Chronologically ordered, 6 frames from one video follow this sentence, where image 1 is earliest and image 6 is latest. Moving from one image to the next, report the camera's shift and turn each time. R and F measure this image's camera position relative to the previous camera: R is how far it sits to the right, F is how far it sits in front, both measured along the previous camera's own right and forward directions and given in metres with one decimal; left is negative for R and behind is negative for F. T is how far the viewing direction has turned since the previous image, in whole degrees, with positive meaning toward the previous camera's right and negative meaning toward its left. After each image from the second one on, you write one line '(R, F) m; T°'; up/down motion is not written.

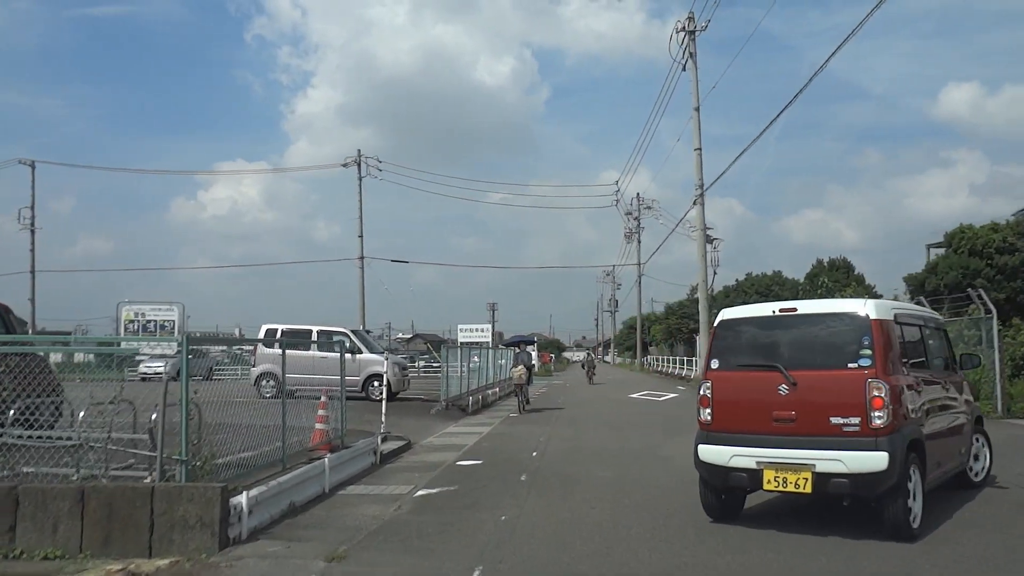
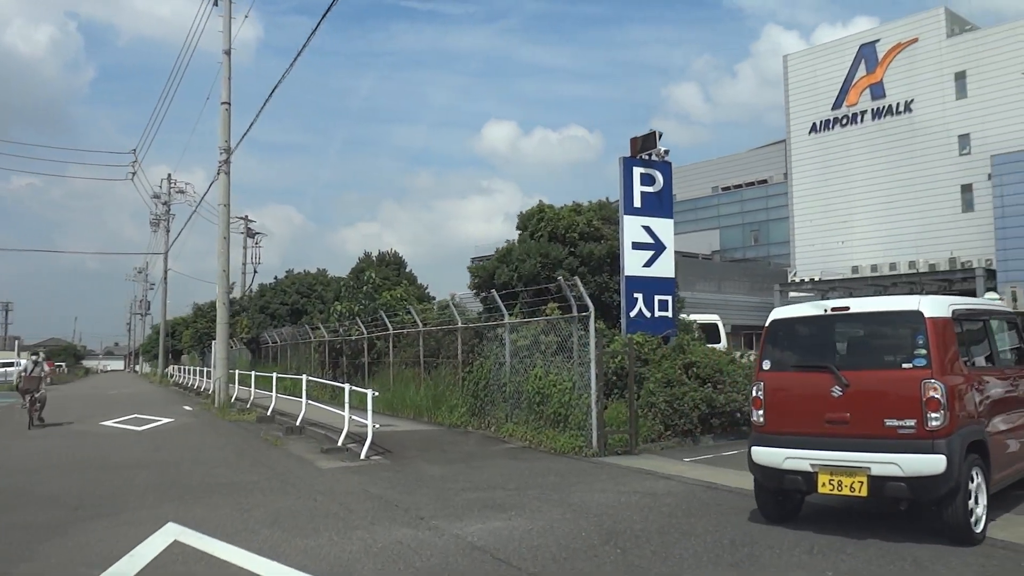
(+2.3, +6.4) m; +27°
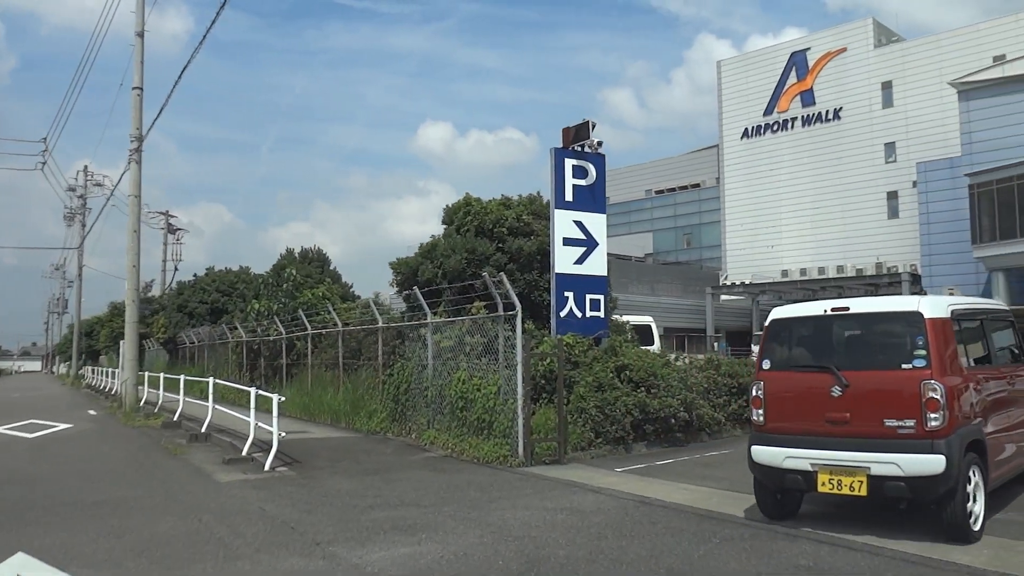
(+0.2, +0.9) m; +4°
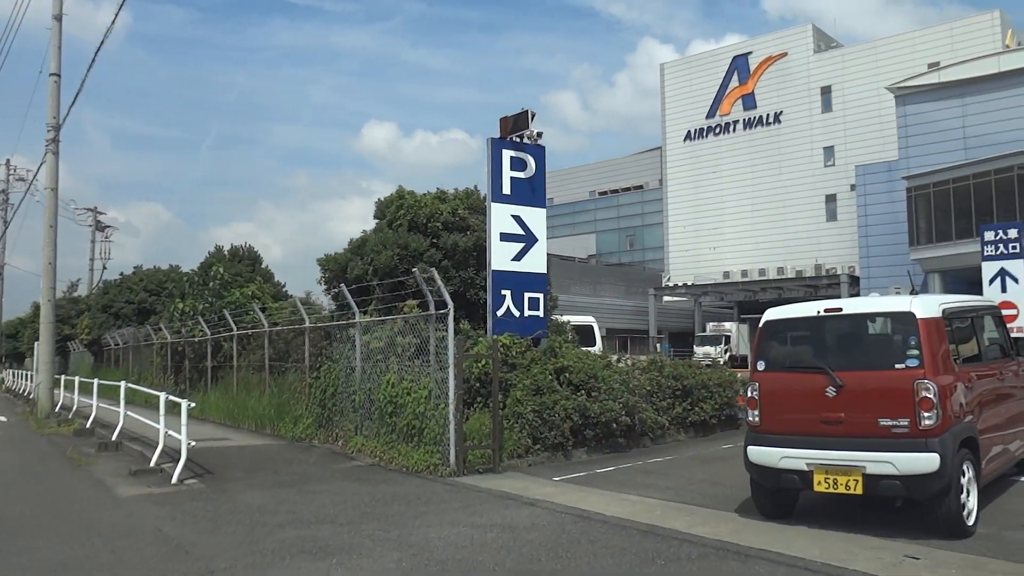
(+0.1, +0.7) m; +3°
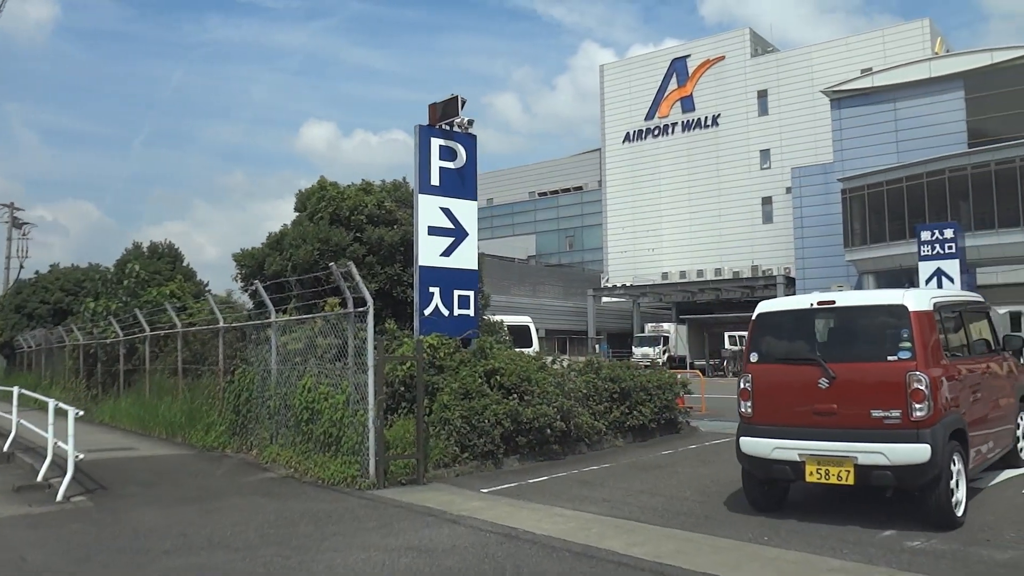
(+0.2, +0.7) m; +4°
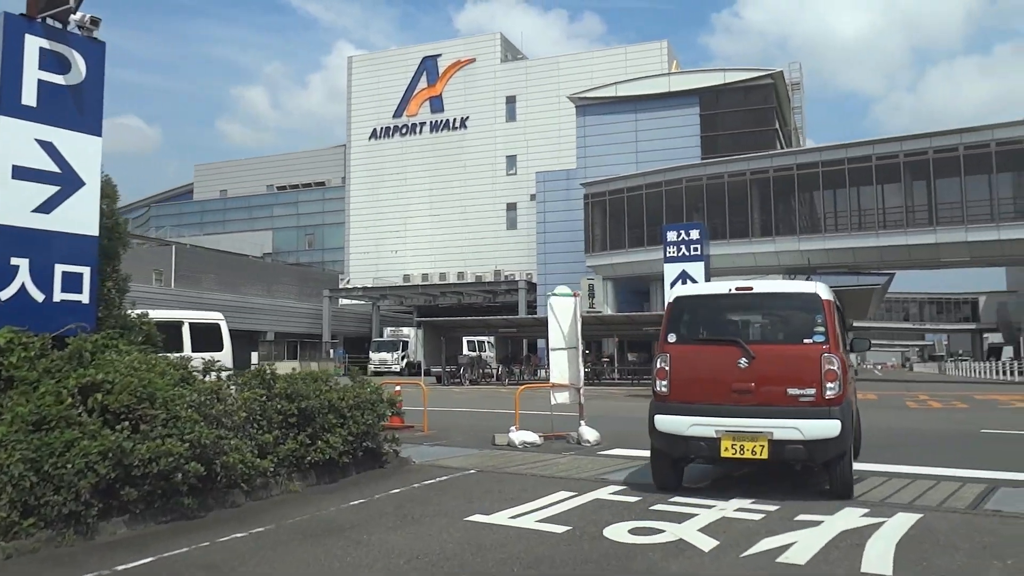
(+0.9, +3.1) m; +16°
